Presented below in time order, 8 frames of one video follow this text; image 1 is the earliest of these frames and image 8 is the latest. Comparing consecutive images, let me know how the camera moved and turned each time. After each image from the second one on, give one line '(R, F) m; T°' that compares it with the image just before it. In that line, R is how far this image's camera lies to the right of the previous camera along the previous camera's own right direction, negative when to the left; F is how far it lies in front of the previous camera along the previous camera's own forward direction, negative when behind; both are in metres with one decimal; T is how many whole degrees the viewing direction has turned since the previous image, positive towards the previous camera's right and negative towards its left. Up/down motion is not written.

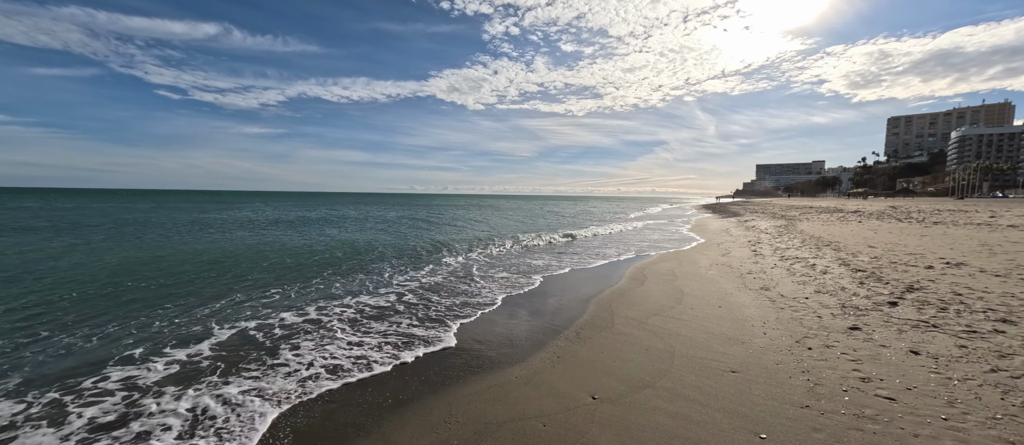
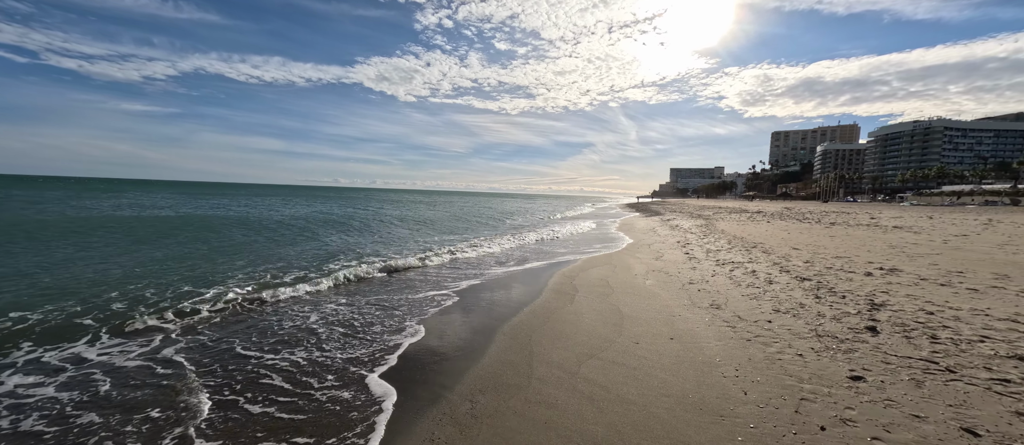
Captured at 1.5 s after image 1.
(+0.7, +2.2) m; +10°
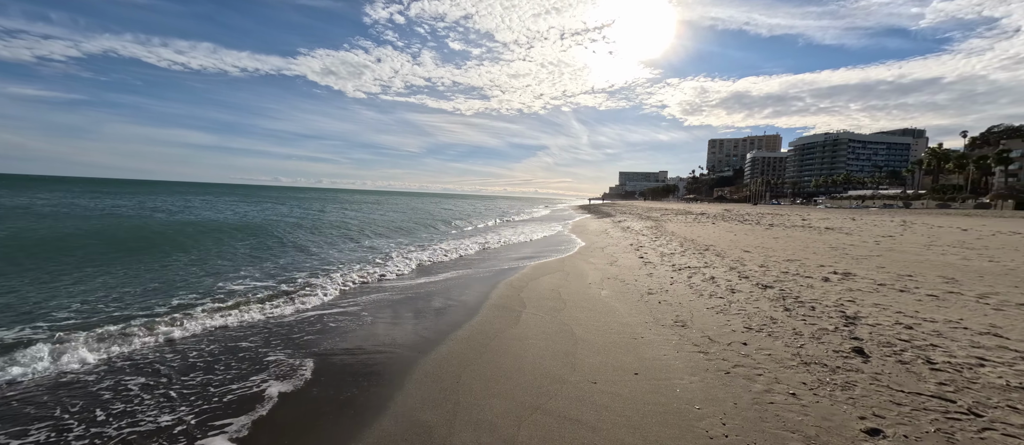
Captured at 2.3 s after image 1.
(+0.4, +1.2) m; +7°
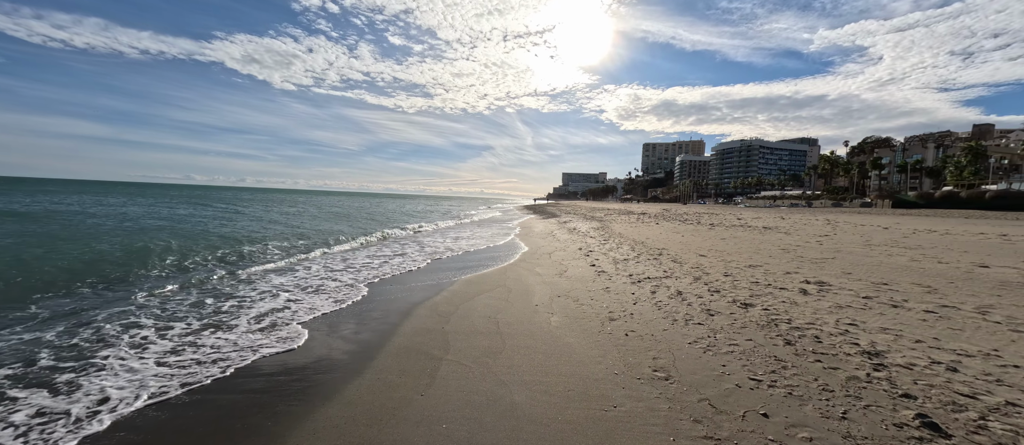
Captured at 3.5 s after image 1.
(+0.4, +1.8) m; +8°
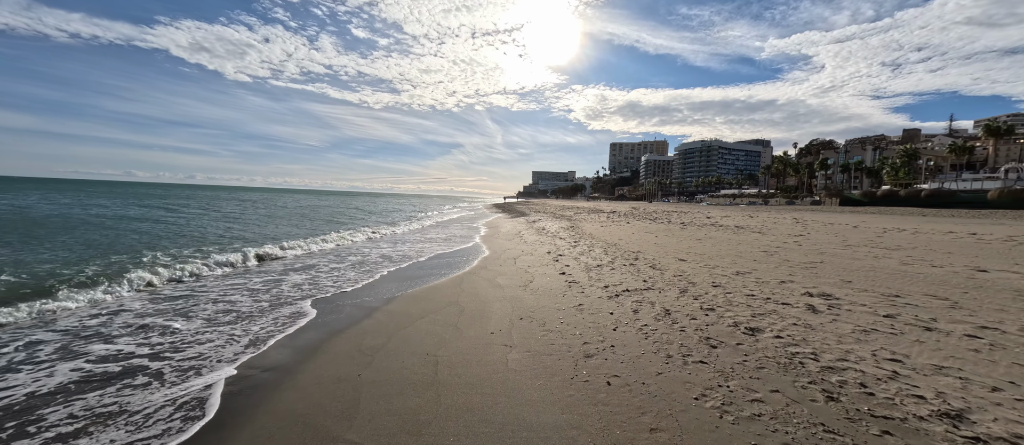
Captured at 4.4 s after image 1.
(+0.3, +1.5) m; +5°
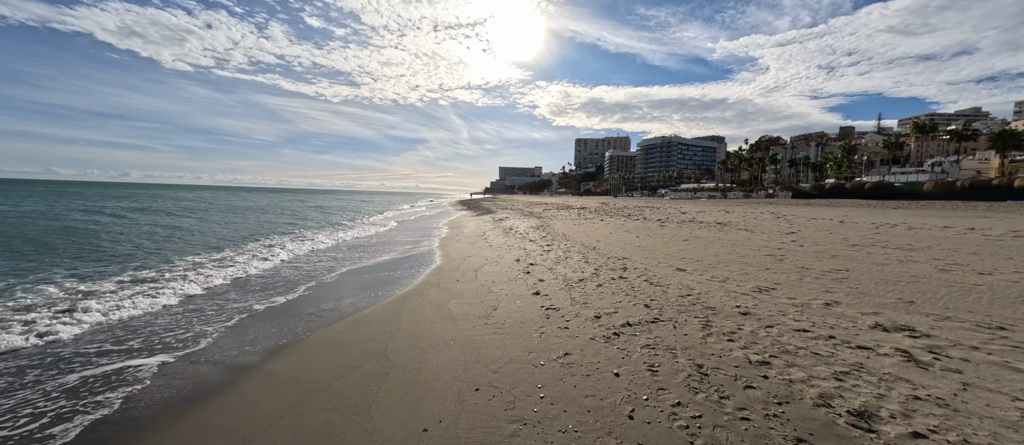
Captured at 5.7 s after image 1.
(+0.2, +2.2) m; +5°
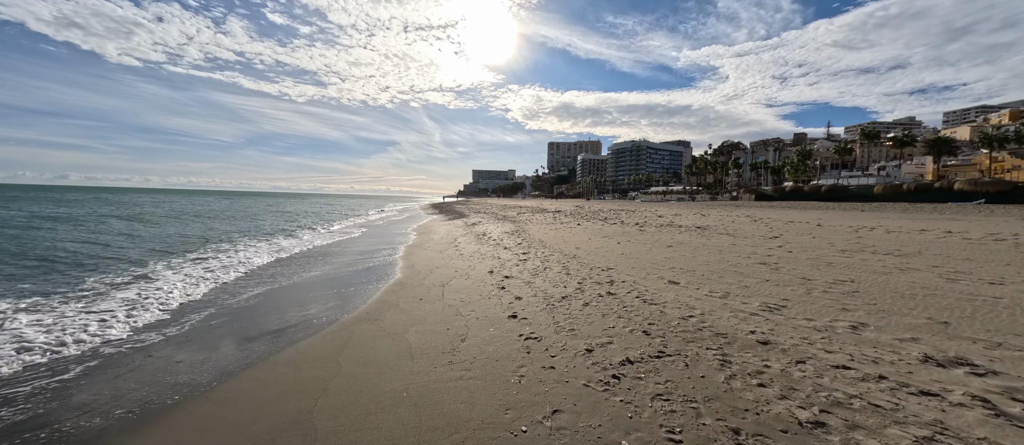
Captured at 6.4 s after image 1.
(0.0, +1.1) m; +4°
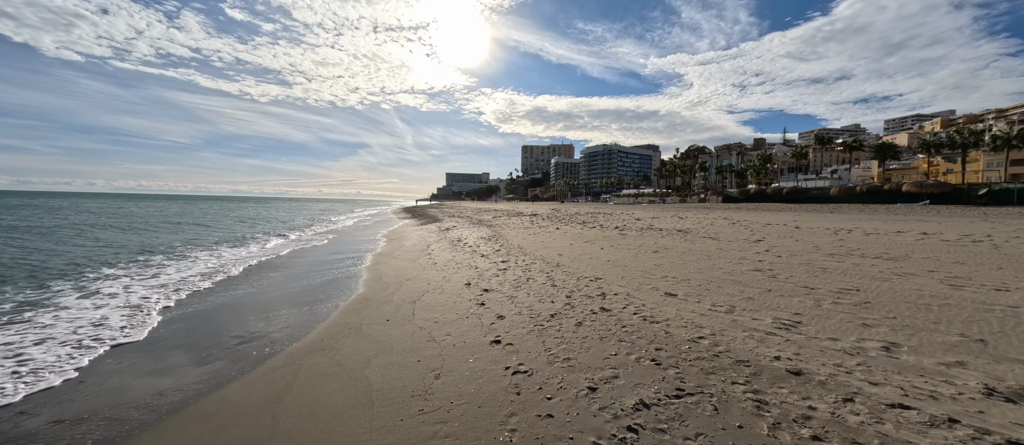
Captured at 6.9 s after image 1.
(-0.1, +0.8) m; +4°
